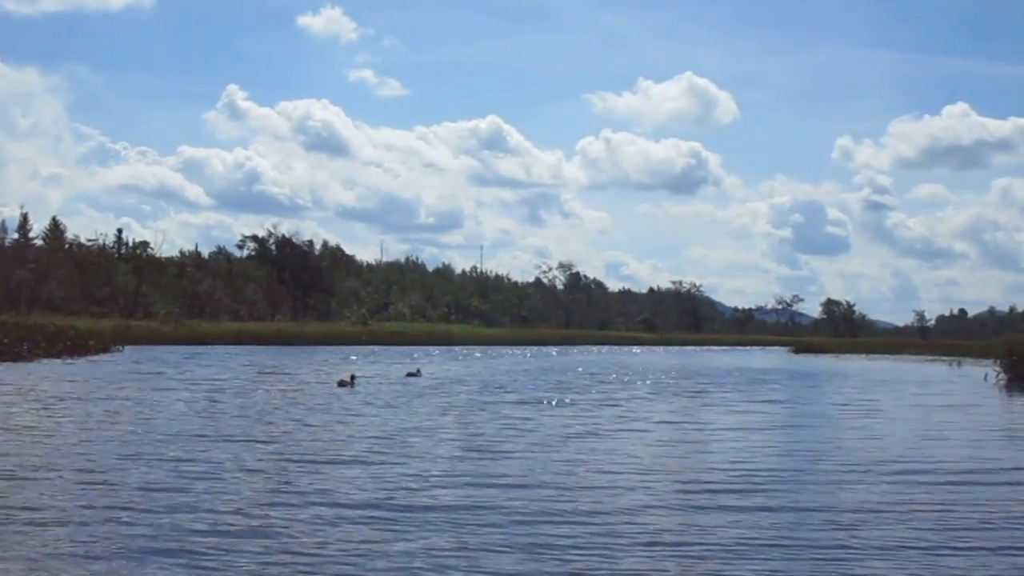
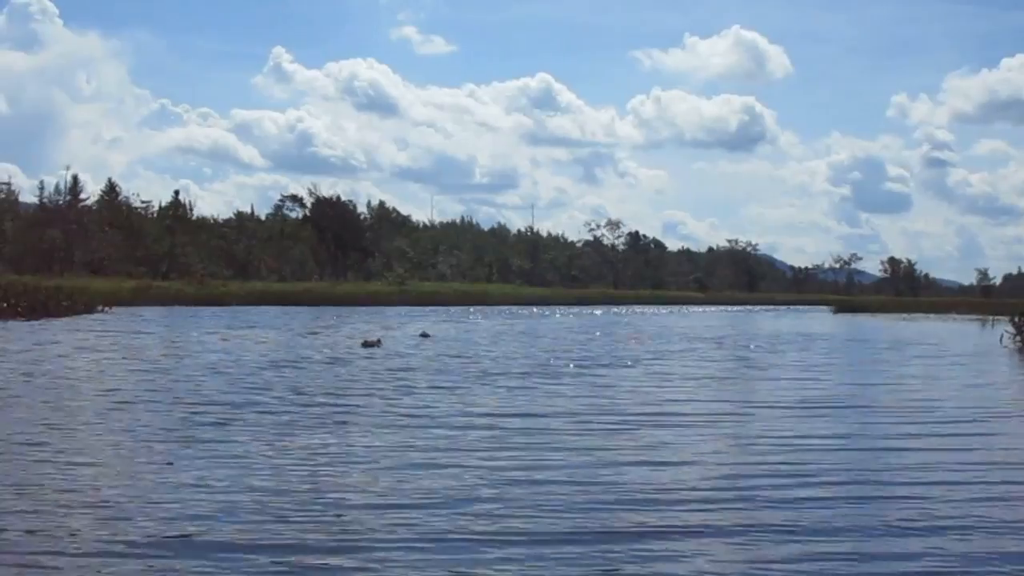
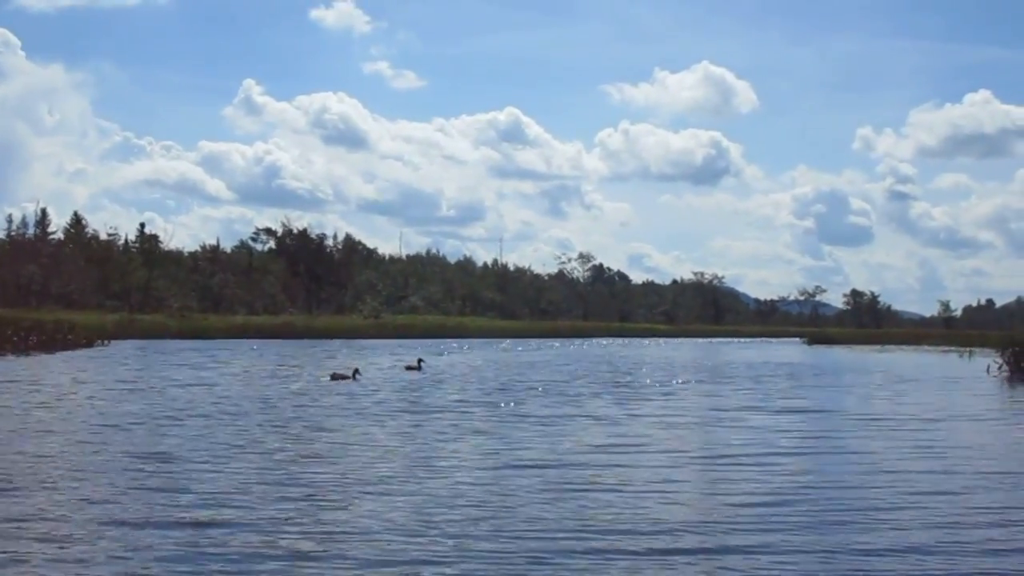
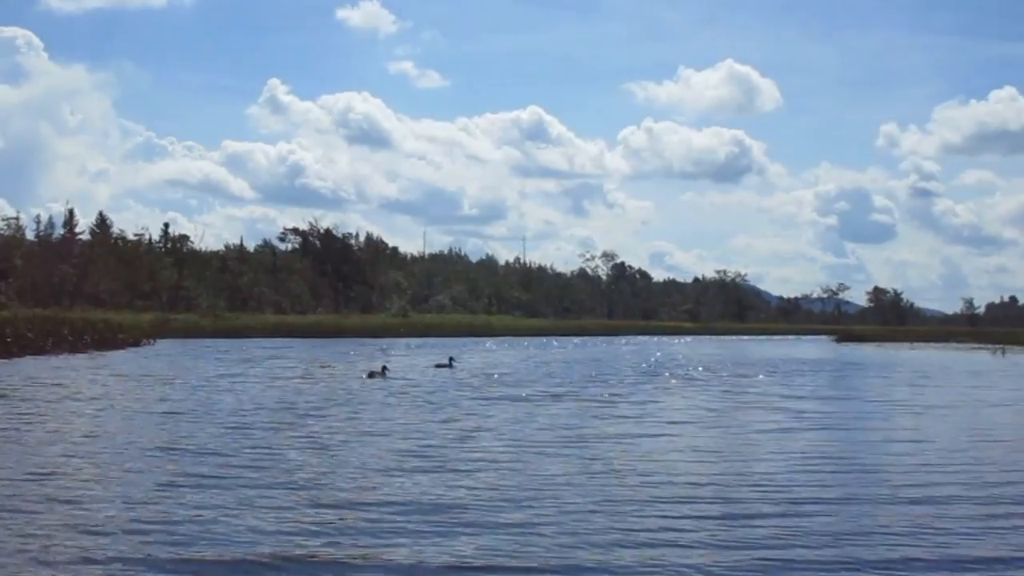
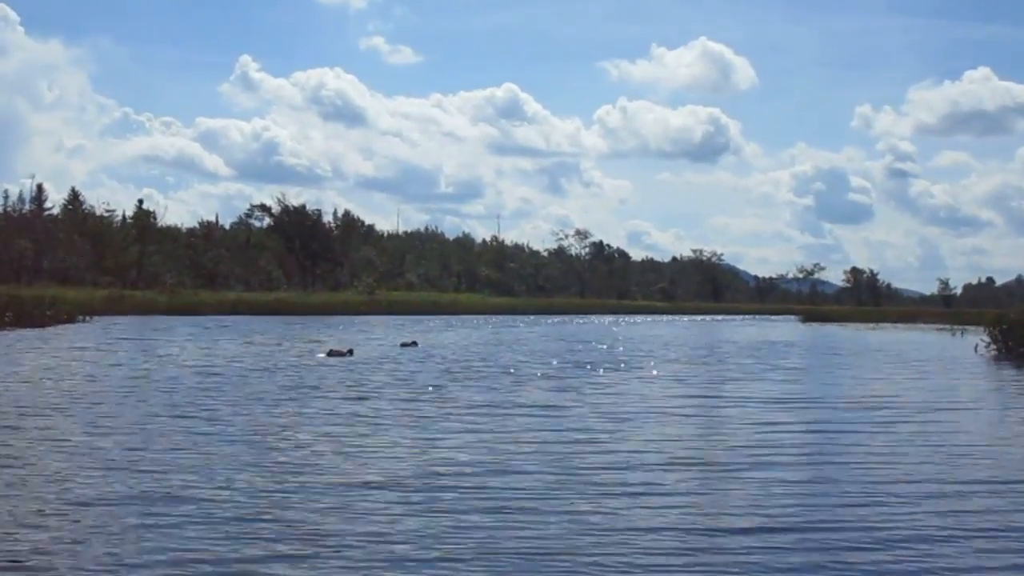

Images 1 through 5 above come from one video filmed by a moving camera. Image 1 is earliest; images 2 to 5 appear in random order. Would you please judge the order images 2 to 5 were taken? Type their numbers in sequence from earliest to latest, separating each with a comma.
4, 3, 5, 2
